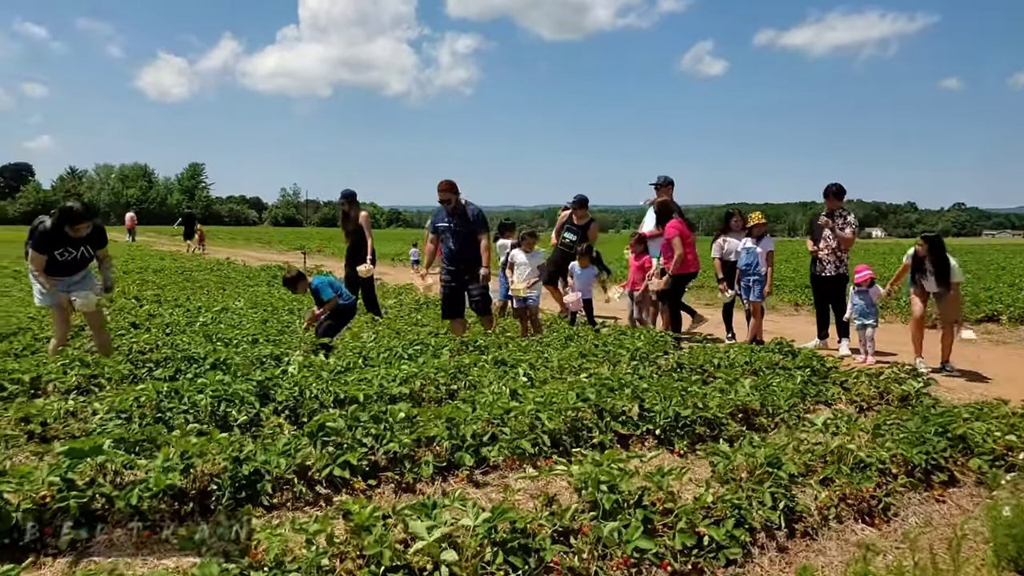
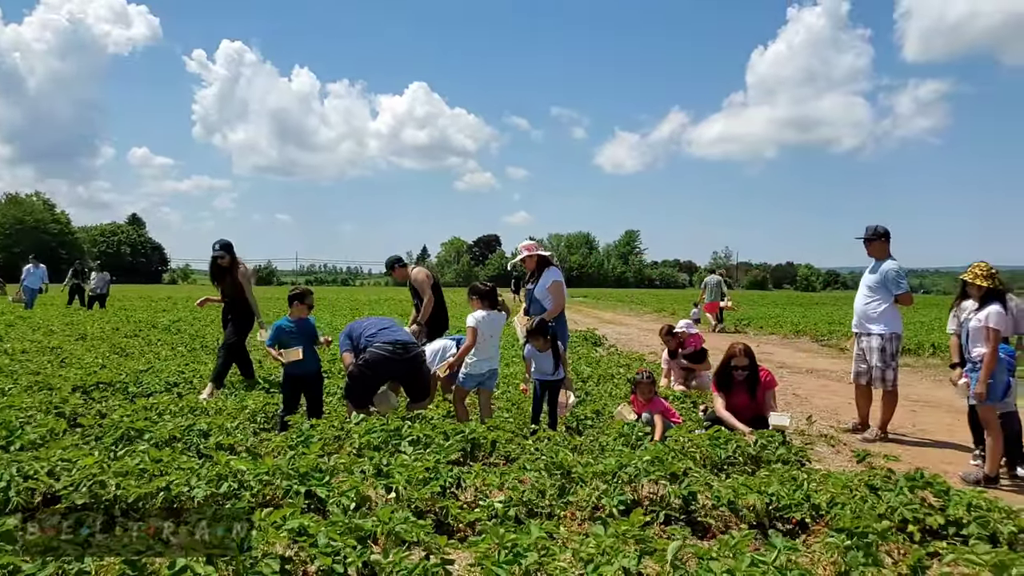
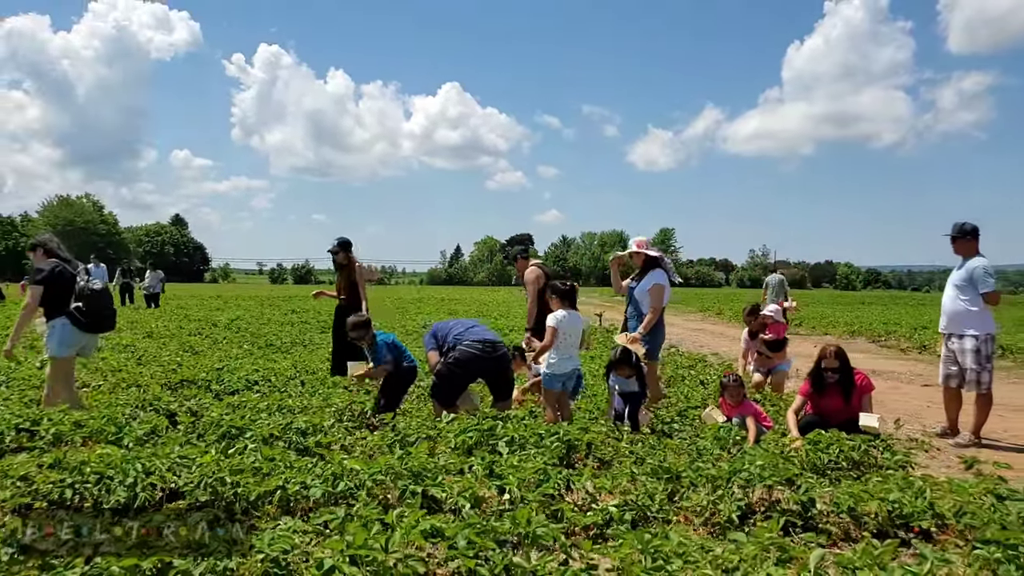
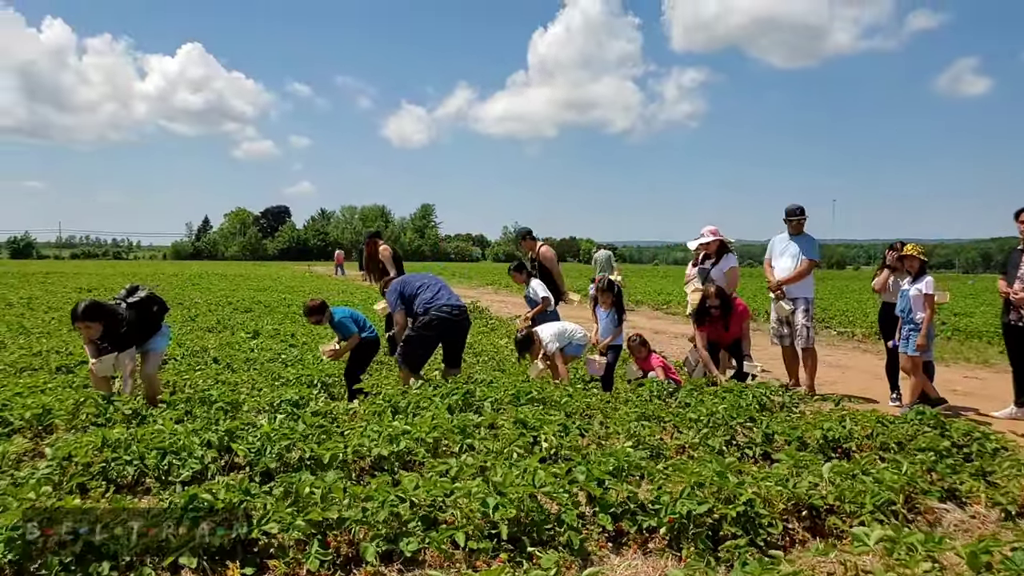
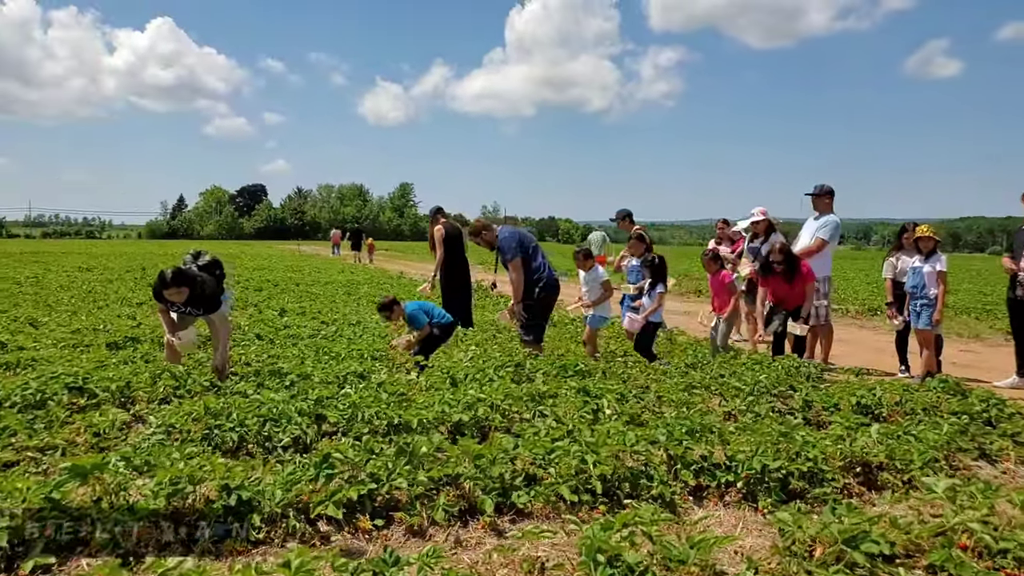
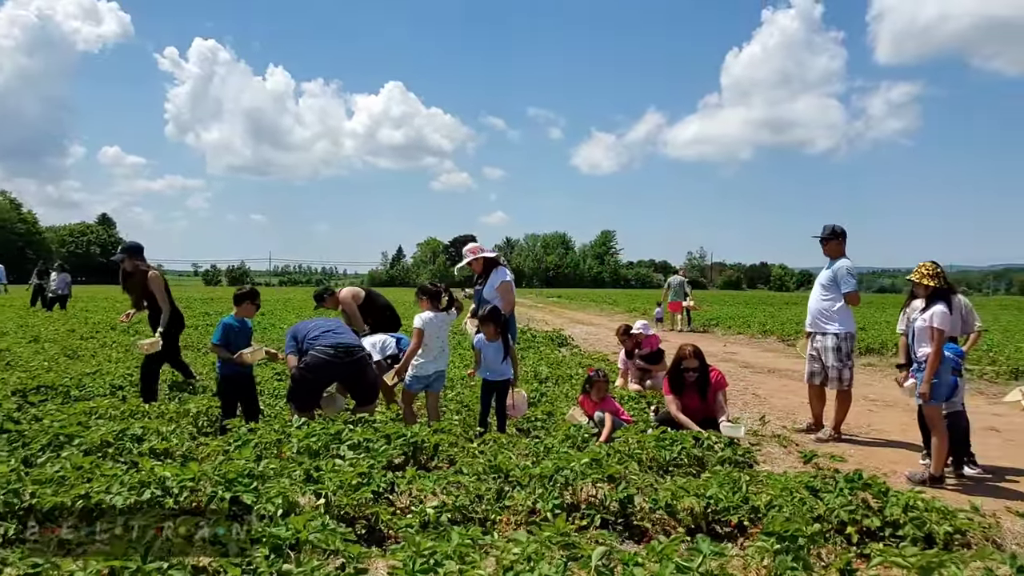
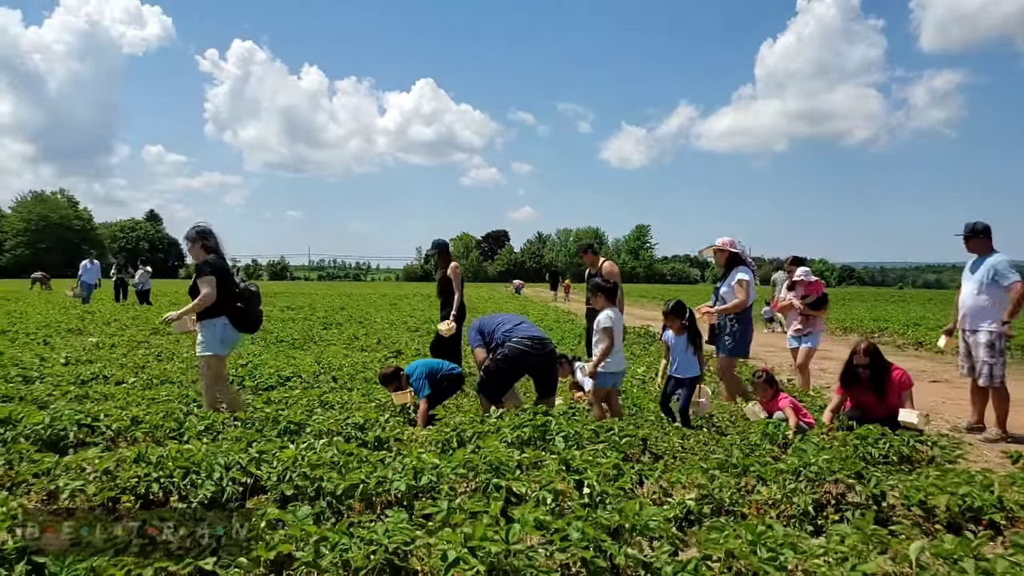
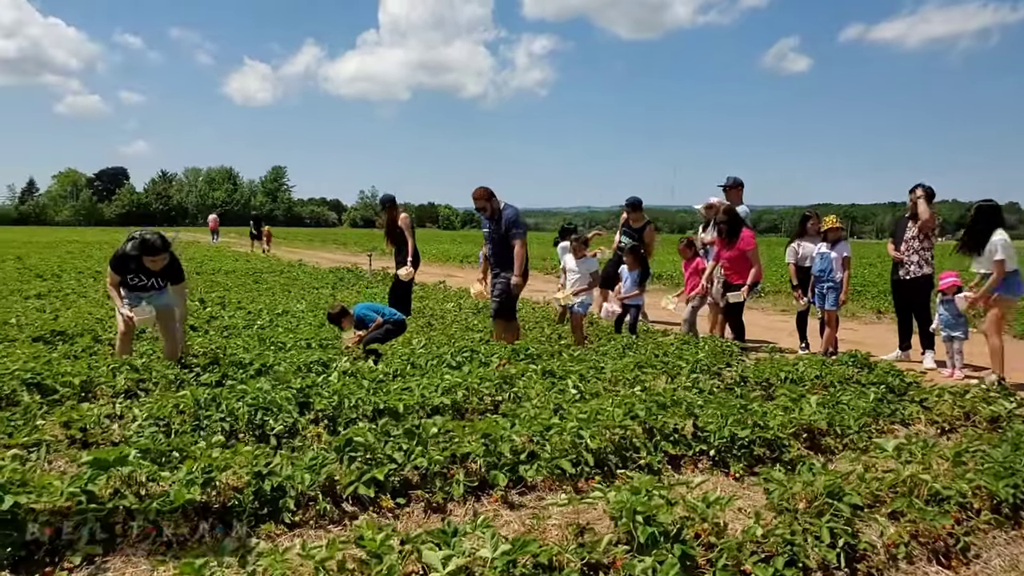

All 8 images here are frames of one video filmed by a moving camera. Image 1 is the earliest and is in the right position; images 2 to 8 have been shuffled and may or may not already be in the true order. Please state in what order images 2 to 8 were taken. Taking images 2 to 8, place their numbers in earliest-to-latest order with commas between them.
8, 5, 4, 7, 3, 2, 6
